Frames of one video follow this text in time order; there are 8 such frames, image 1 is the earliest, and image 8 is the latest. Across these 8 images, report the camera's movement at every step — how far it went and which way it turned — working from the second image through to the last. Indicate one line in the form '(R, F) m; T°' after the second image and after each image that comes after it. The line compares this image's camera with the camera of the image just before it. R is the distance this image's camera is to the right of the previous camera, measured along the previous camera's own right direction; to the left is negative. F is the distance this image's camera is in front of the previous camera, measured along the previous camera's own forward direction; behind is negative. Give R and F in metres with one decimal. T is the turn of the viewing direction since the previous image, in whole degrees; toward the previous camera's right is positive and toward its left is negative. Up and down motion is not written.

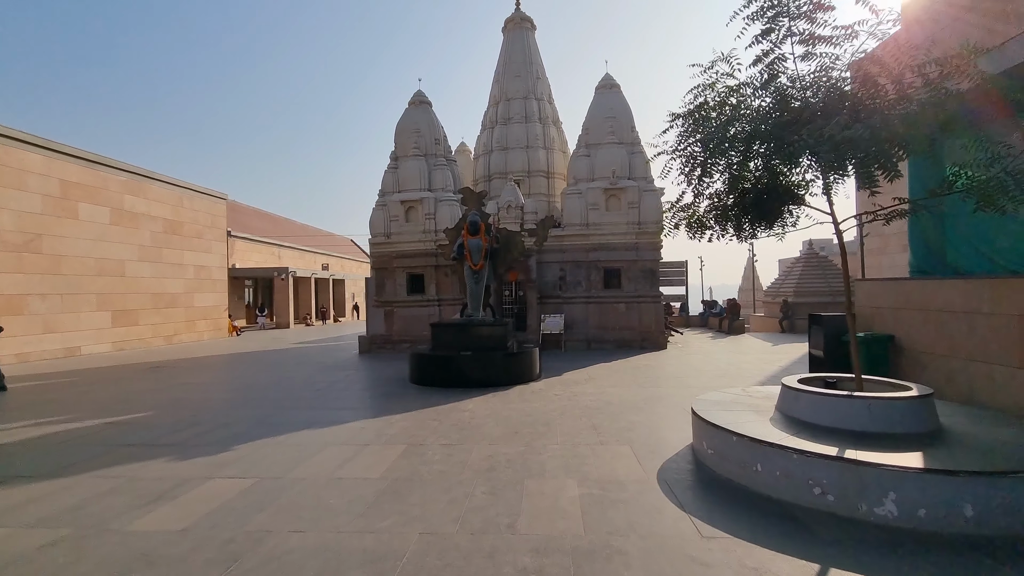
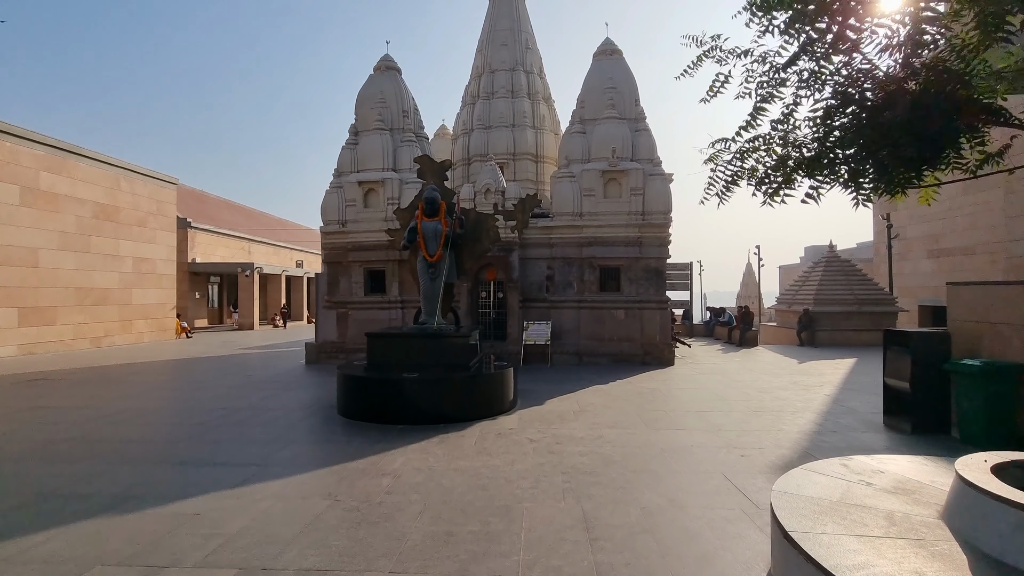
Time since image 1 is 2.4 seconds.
(+0.4, +2.6) m; +1°
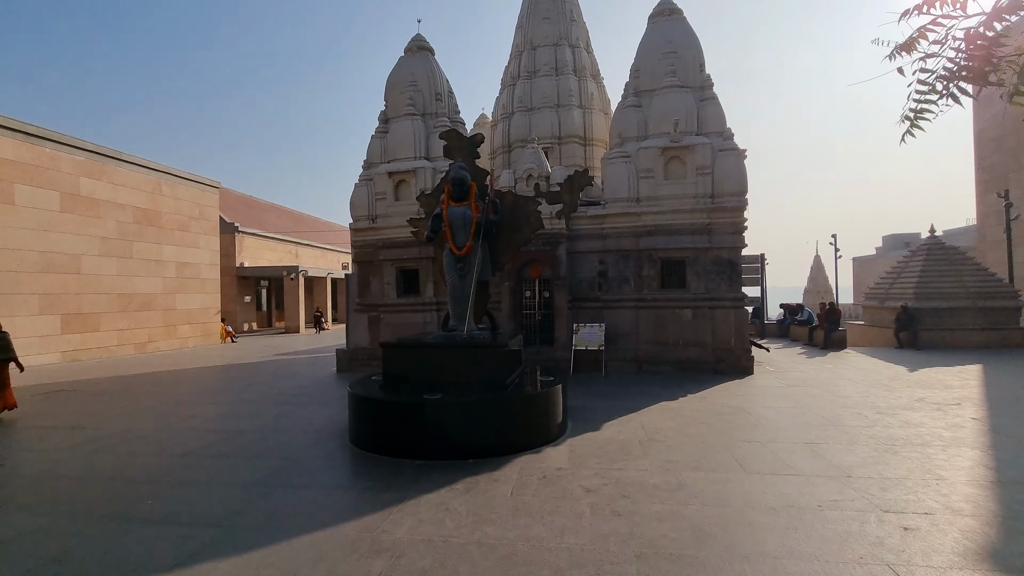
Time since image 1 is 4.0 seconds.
(0.0, +1.5) m; -6°
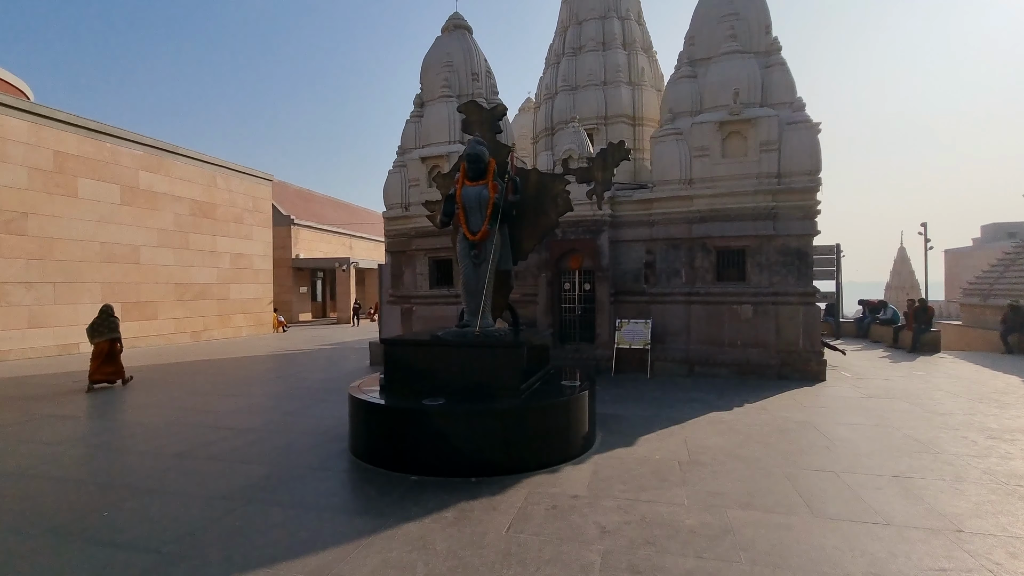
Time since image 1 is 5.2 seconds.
(+0.4, +0.8) m; -6°
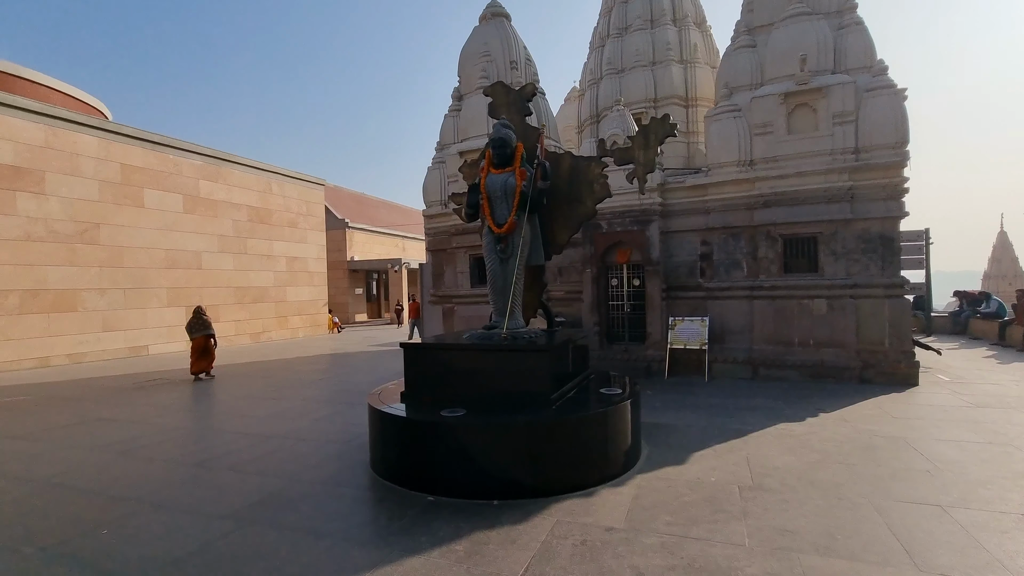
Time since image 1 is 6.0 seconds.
(+0.3, +0.6) m; -6°
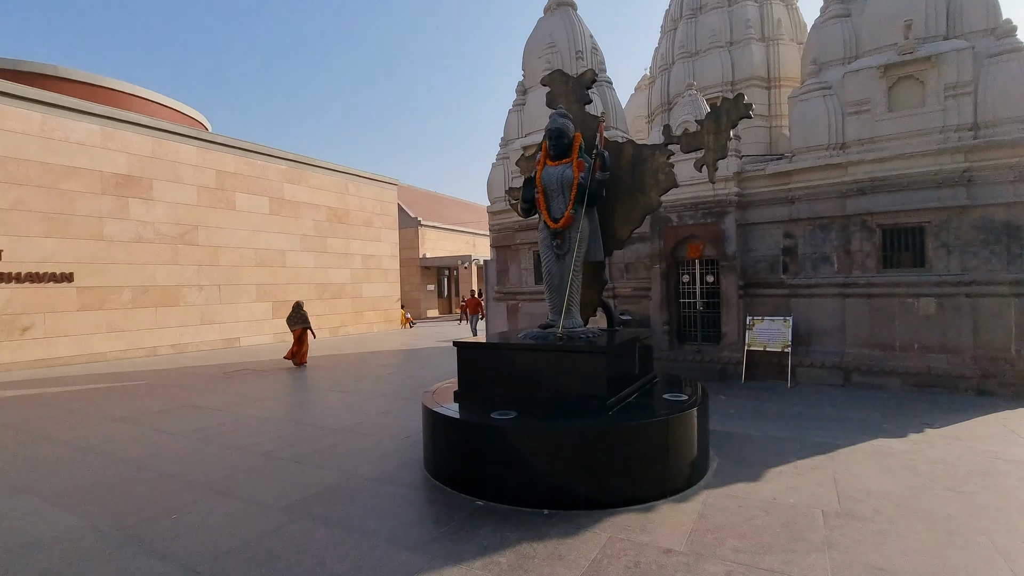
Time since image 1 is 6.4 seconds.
(+0.1, +0.2) m; -8°
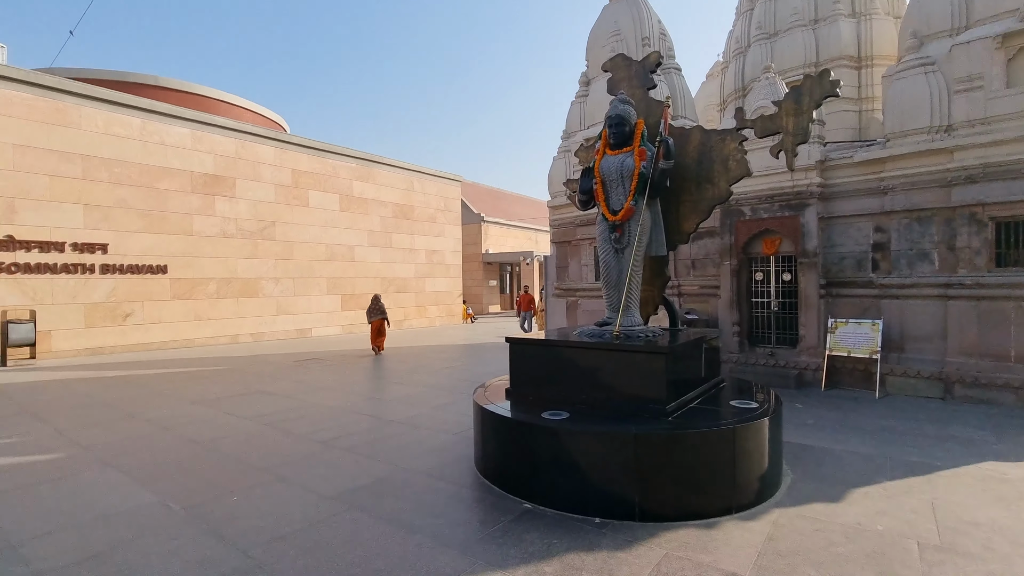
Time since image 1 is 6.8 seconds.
(+0.1, +0.2) m; -7°
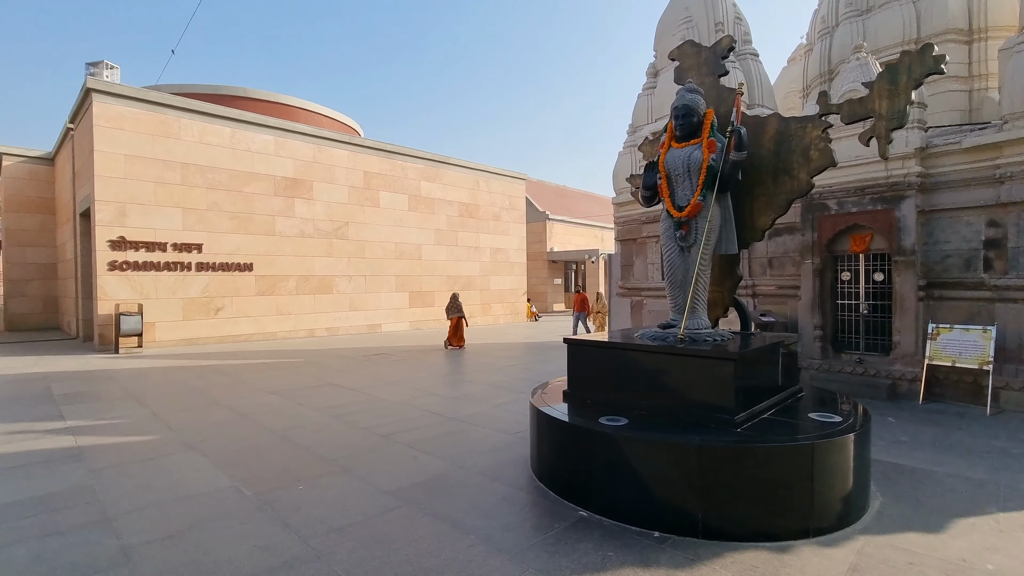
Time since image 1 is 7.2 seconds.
(+0.1, +0.1) m; -8°
